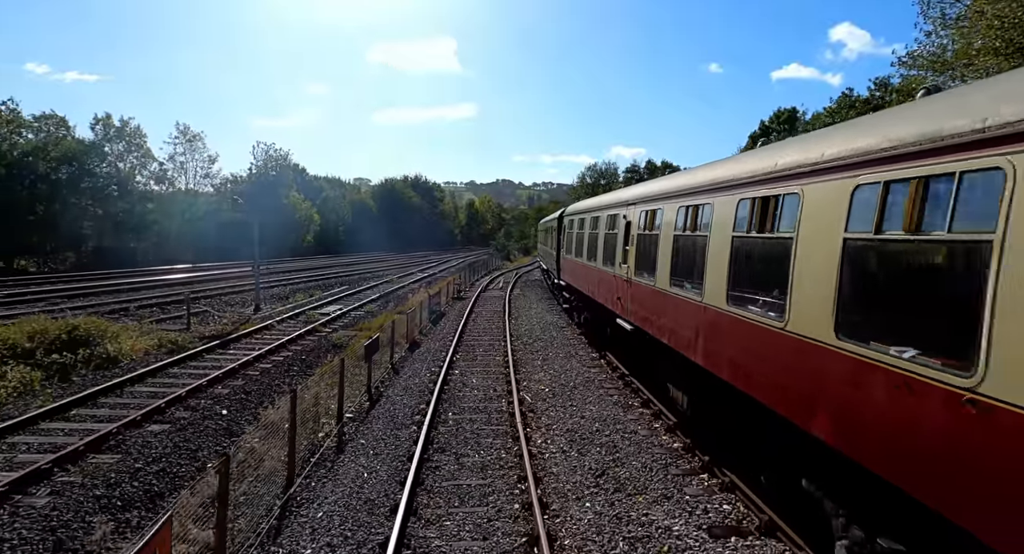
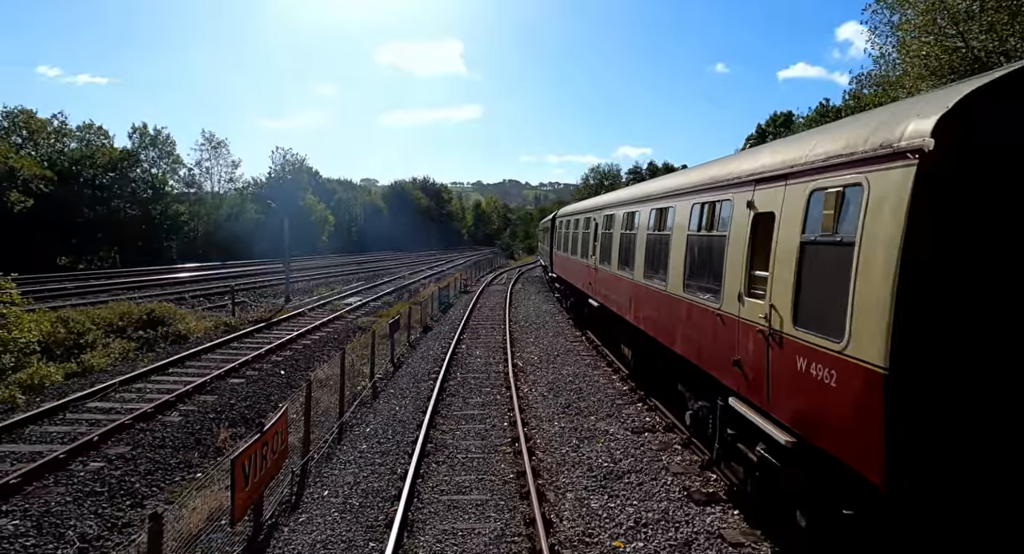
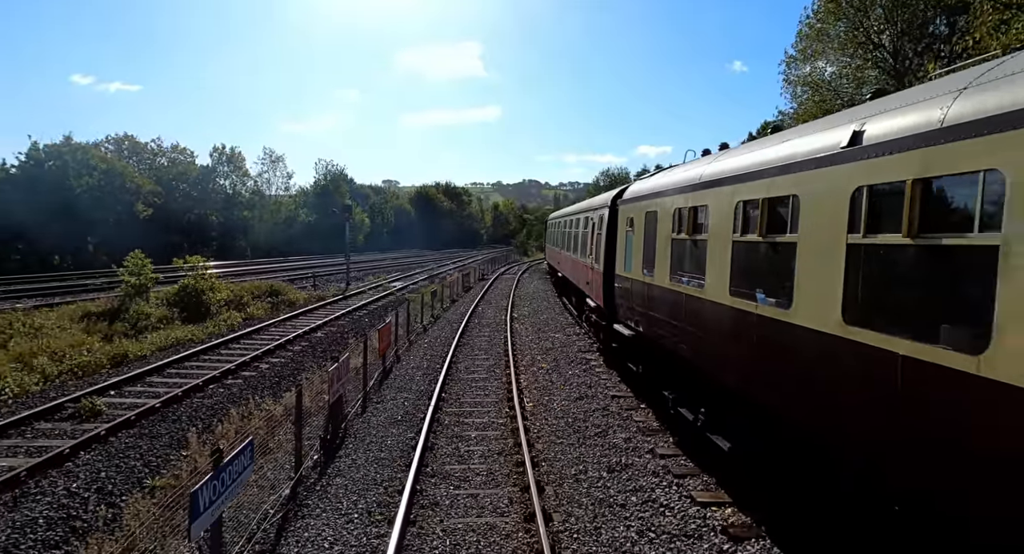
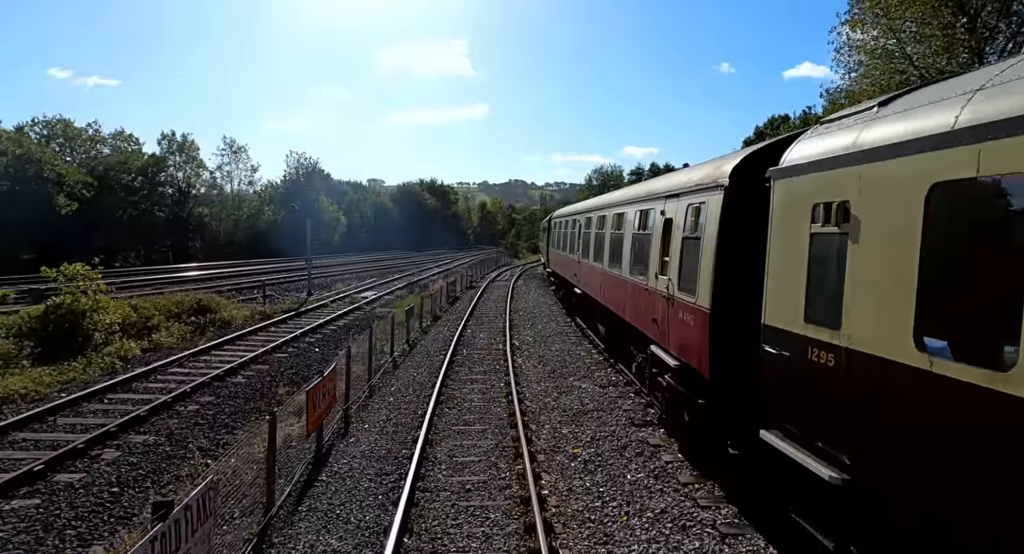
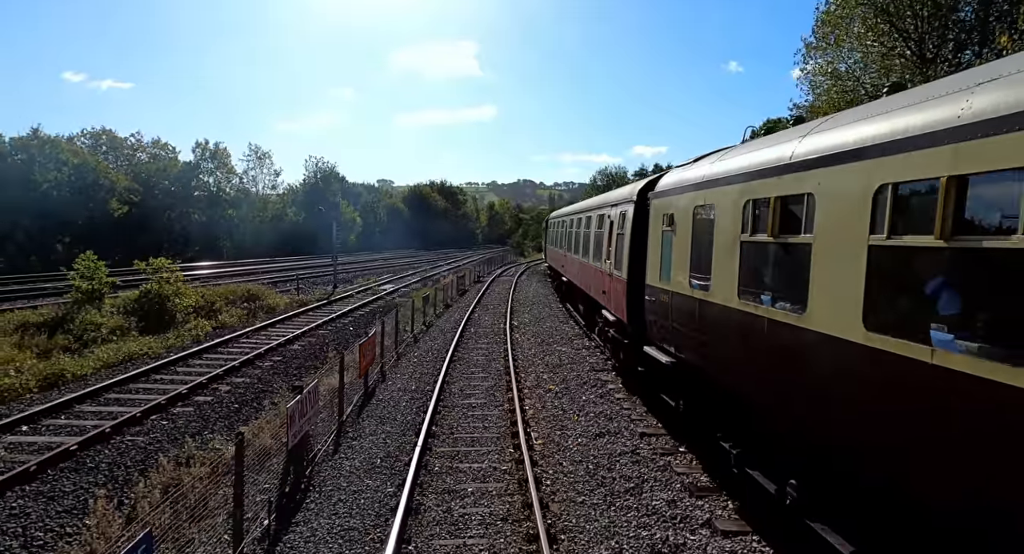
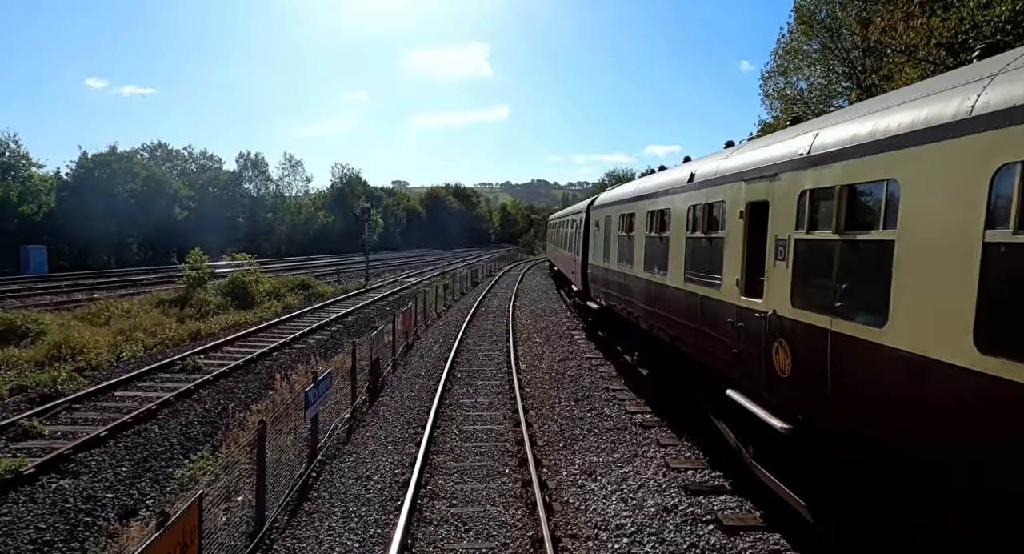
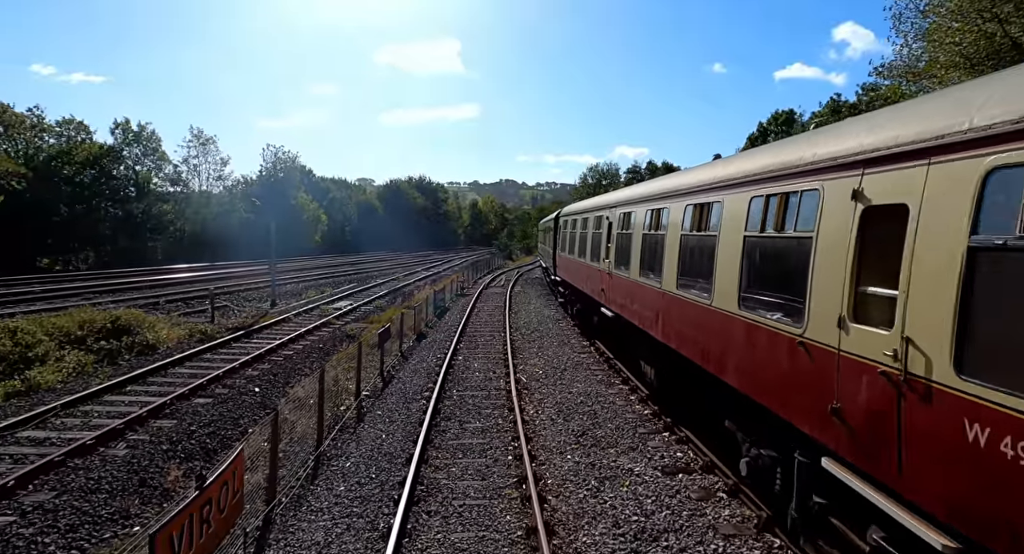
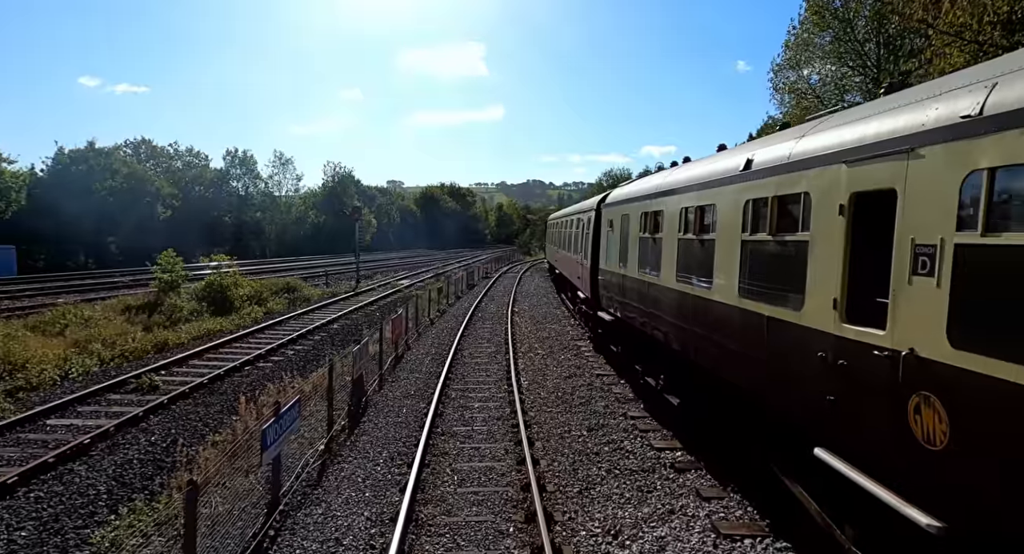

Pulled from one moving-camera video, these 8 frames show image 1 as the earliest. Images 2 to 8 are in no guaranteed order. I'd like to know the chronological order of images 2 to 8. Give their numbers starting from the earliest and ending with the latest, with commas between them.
7, 2, 4, 5, 3, 8, 6
